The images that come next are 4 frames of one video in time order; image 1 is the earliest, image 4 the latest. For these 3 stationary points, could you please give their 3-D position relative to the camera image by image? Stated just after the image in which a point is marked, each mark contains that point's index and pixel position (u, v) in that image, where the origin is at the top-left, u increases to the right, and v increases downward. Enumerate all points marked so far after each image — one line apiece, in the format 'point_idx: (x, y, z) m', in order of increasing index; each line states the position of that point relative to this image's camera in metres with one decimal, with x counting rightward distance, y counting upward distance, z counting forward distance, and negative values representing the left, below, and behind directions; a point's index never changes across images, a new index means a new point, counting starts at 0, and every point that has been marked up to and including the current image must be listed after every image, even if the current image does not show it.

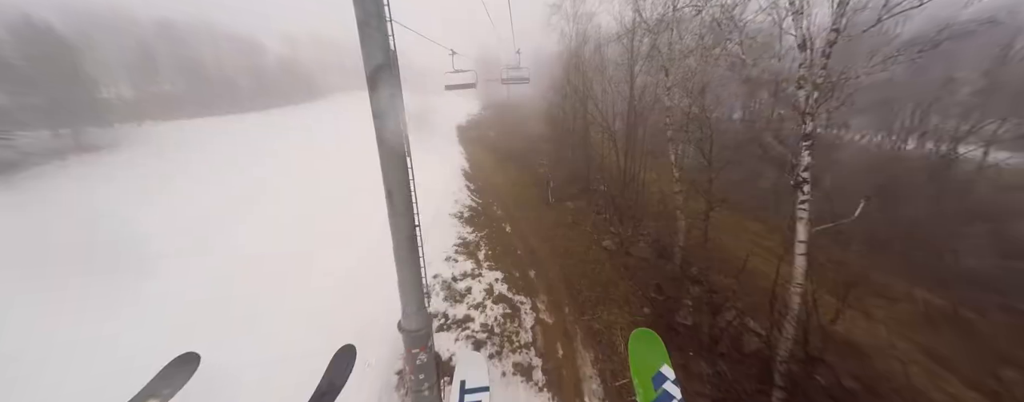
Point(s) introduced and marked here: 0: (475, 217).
0: (-1.2, -0.6, +9.7) m
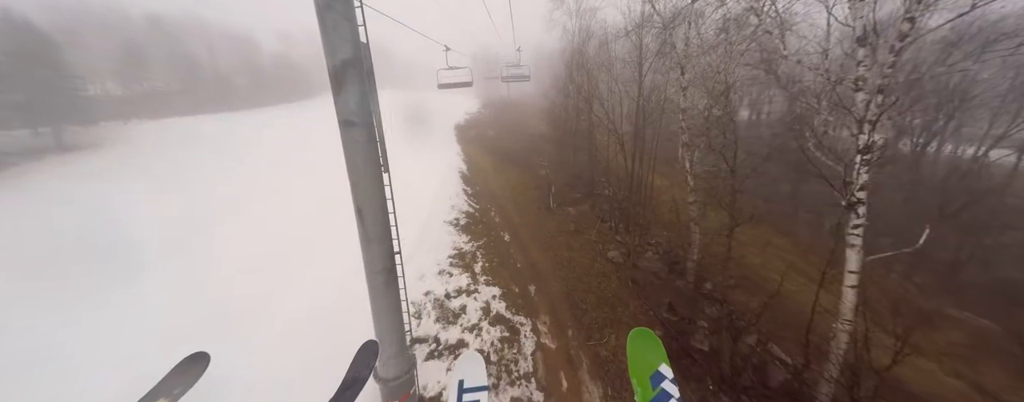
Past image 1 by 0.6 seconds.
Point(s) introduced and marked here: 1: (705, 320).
0: (-1.2, -0.8, +9.1) m
1: (+3.7, -2.3, +5.7) m
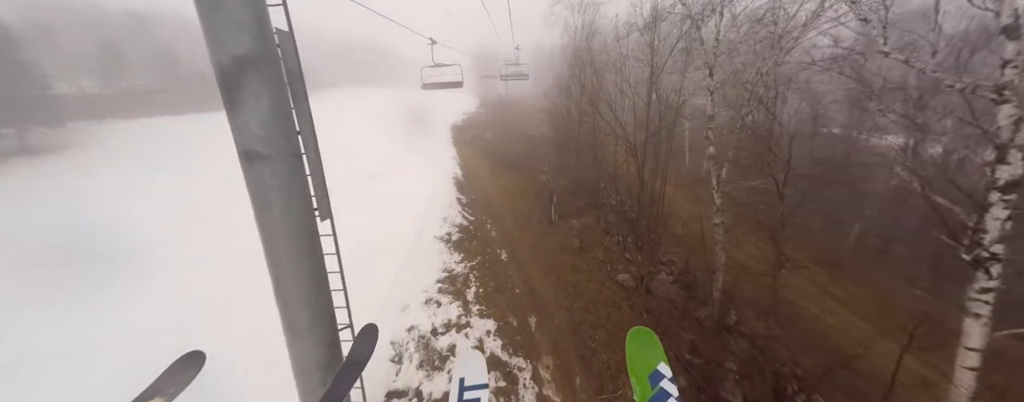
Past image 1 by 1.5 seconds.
0: (-1.3, -1.1, +8.2) m
1: (+3.6, -2.6, +4.8) m
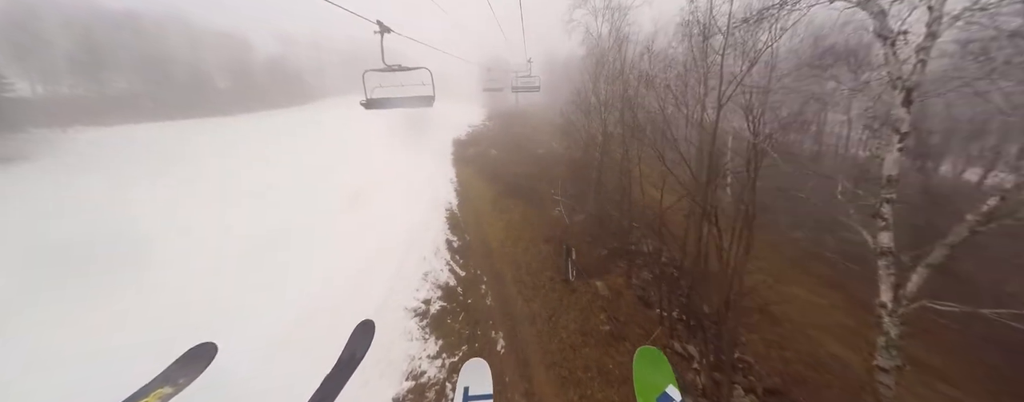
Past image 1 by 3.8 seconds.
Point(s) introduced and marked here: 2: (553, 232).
0: (-1.2, -2.2, +5.9) m
1: (+3.5, -3.8, +2.4) m
2: (+1.2, -0.9, +9.0) m
